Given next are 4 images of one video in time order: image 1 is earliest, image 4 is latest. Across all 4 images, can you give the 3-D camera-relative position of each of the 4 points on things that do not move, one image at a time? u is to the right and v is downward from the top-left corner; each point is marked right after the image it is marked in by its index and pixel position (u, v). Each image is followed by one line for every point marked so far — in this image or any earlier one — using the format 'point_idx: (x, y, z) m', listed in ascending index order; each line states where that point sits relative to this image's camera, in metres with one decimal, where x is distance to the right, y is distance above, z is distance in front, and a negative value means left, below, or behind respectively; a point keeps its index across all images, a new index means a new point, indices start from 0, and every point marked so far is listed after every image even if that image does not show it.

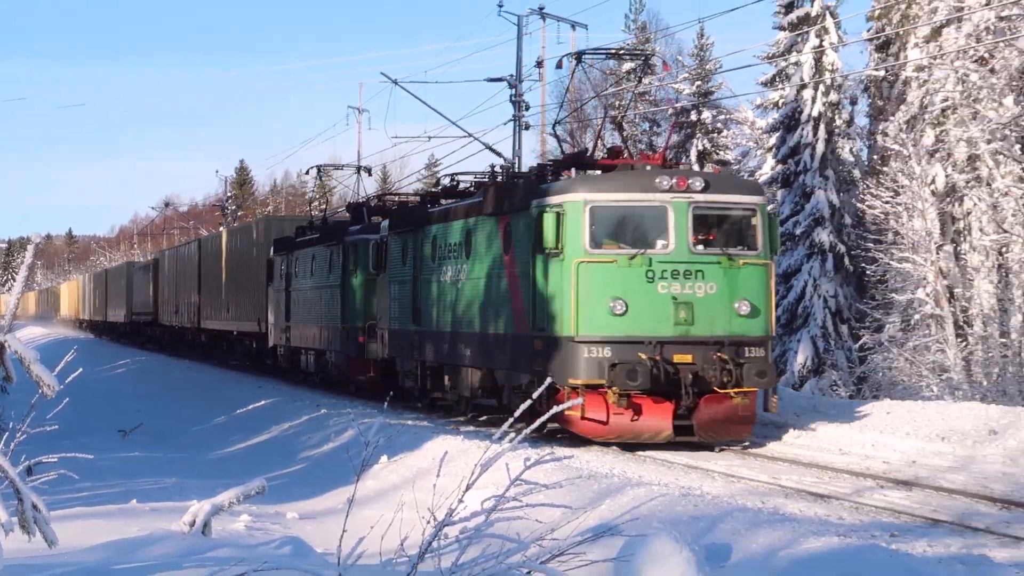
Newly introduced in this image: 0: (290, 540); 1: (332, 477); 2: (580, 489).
0: (-1.7, -1.9, +6.3) m
1: (-1.9, -1.8, +8.4) m
2: (+0.5, -1.8, +7.5) m
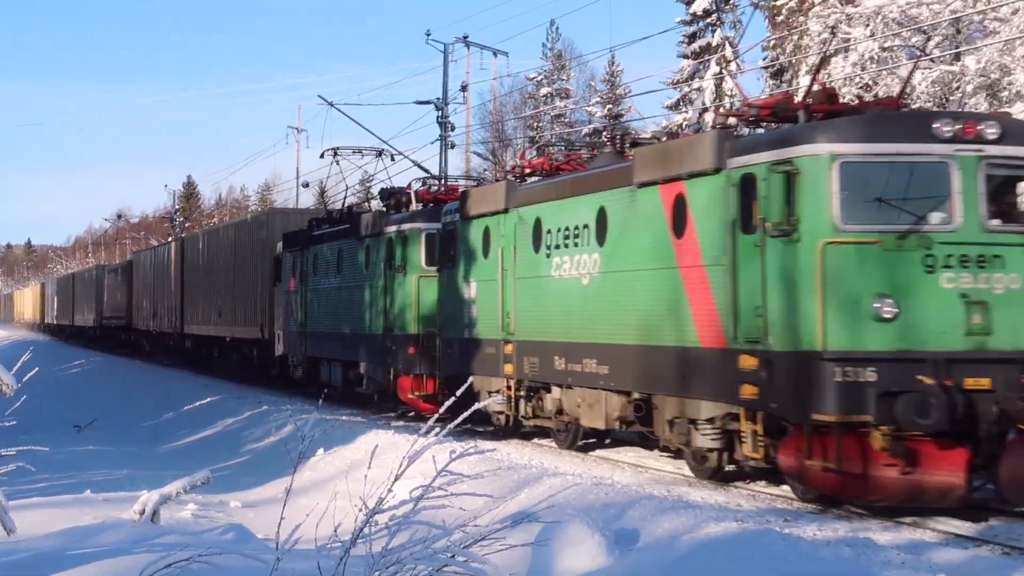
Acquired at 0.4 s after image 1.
0: (-2.3, -1.9, +6.8) m
1: (-2.5, -1.9, +8.9) m
2: (-0.1, -1.8, +8.1) m
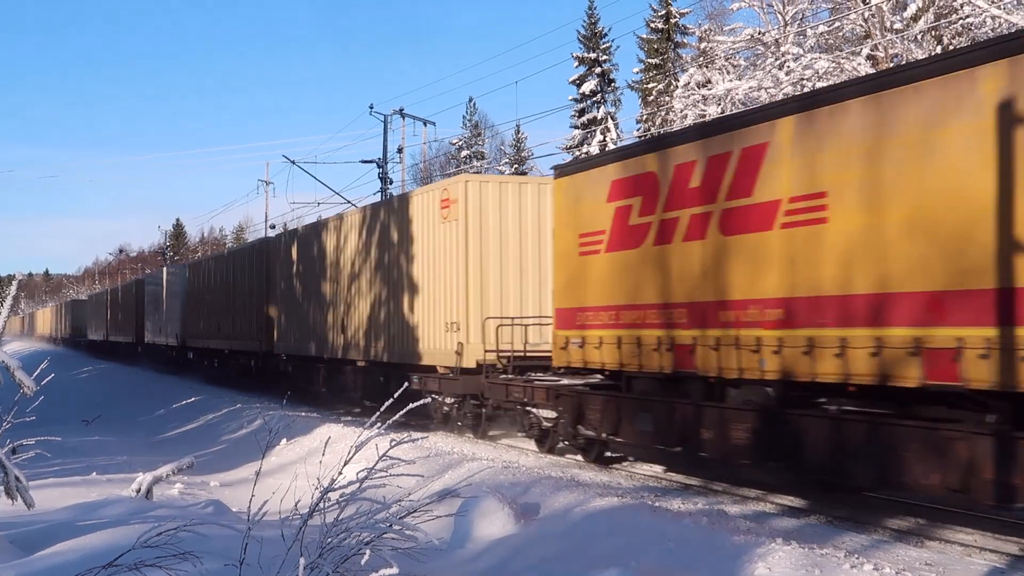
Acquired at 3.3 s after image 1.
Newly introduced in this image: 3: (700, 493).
0: (-3.0, -2.1, +8.5) m
1: (-3.3, -2.1, +10.5) m
2: (-0.9, -2.0, +9.7) m
3: (+2.0, -2.2, +9.0) m
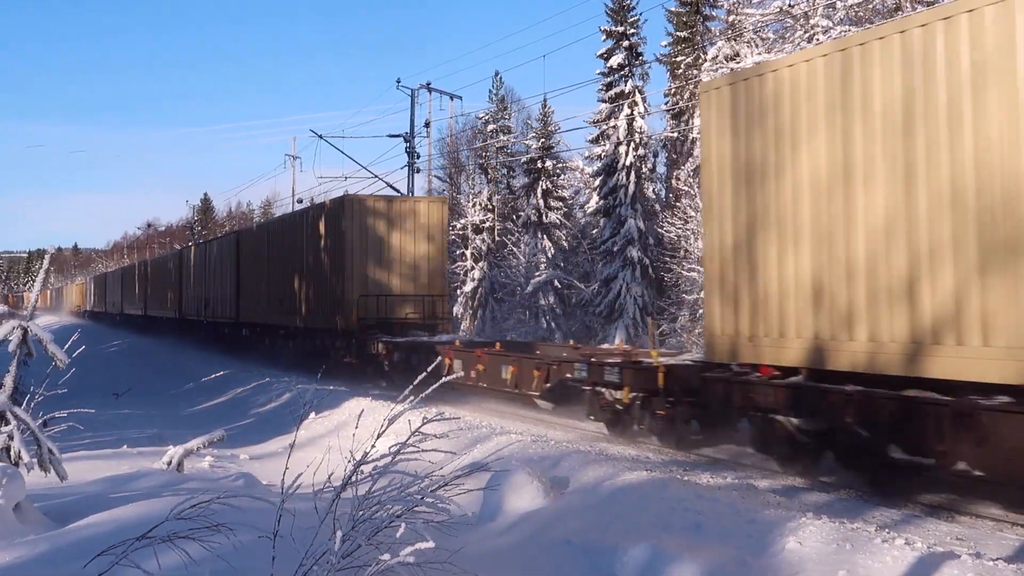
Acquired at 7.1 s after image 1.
0: (-2.7, -1.9, +8.5) m
1: (-3.0, -1.8, +10.5) m
2: (-0.6, -1.8, +9.7) m
3: (+2.3, -1.9, +8.9) m
